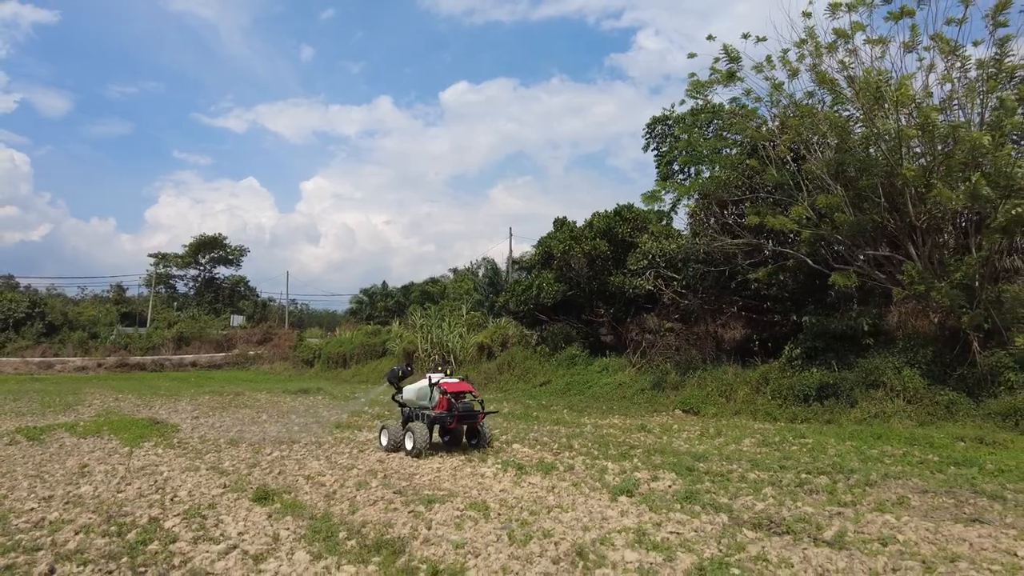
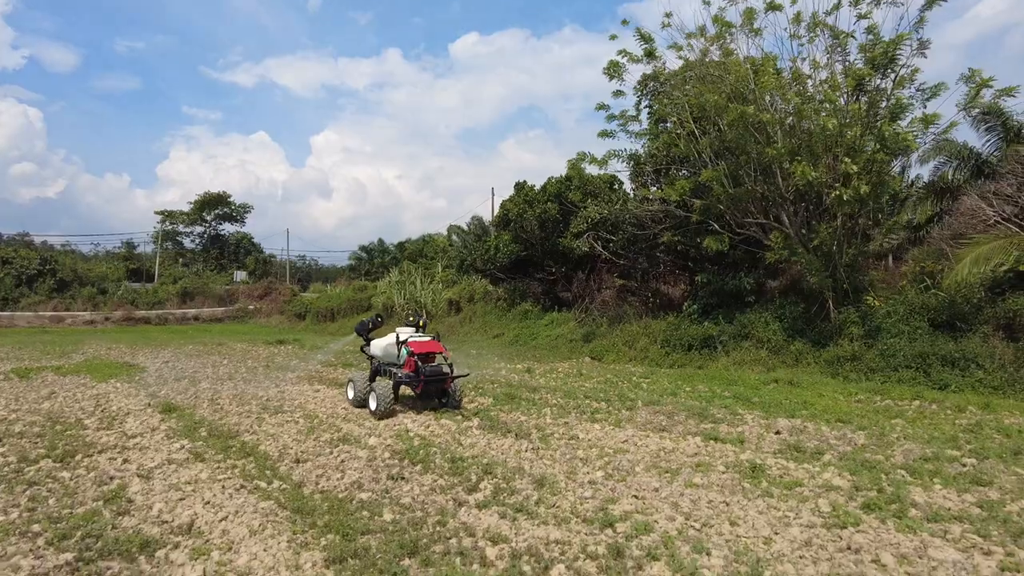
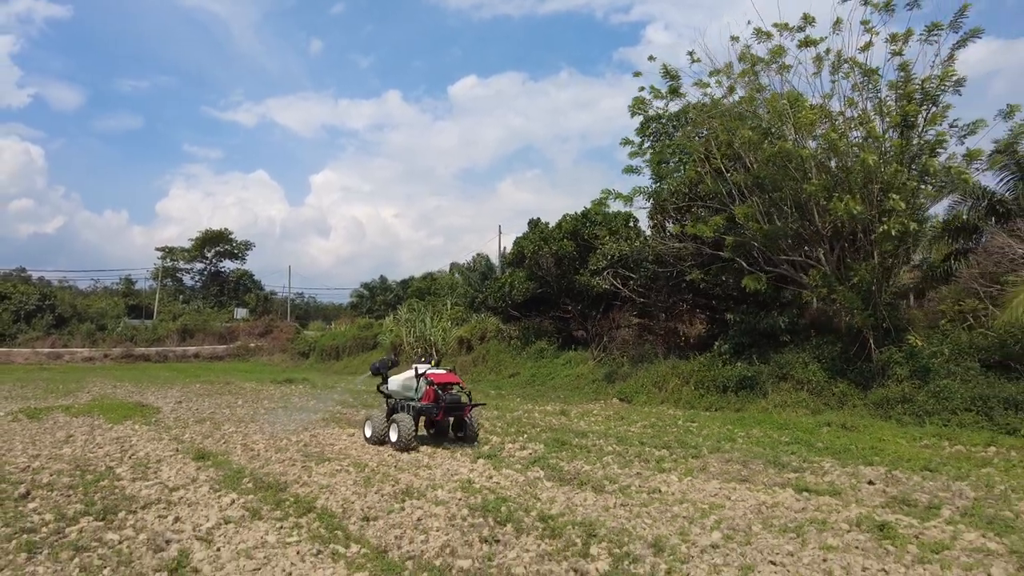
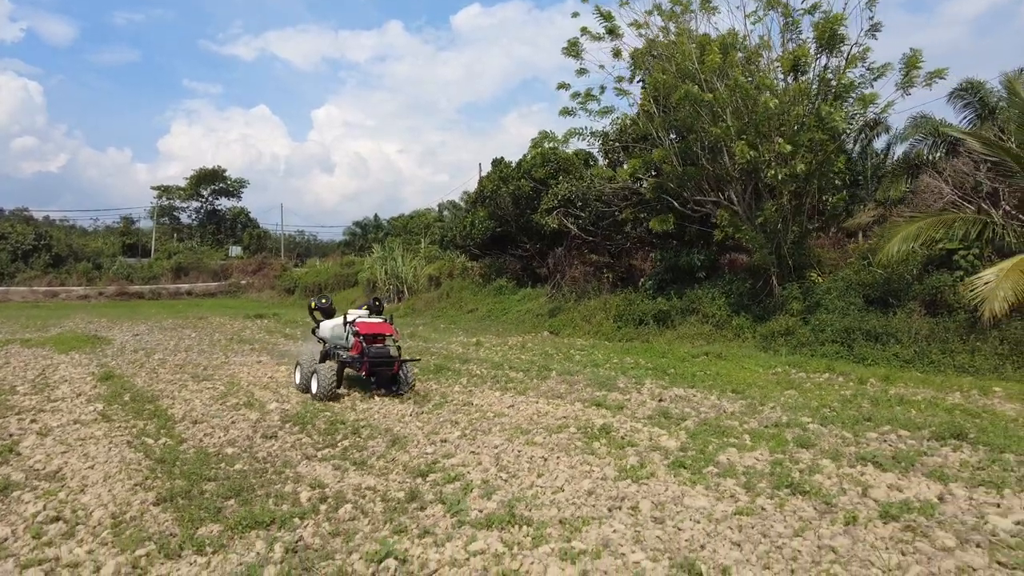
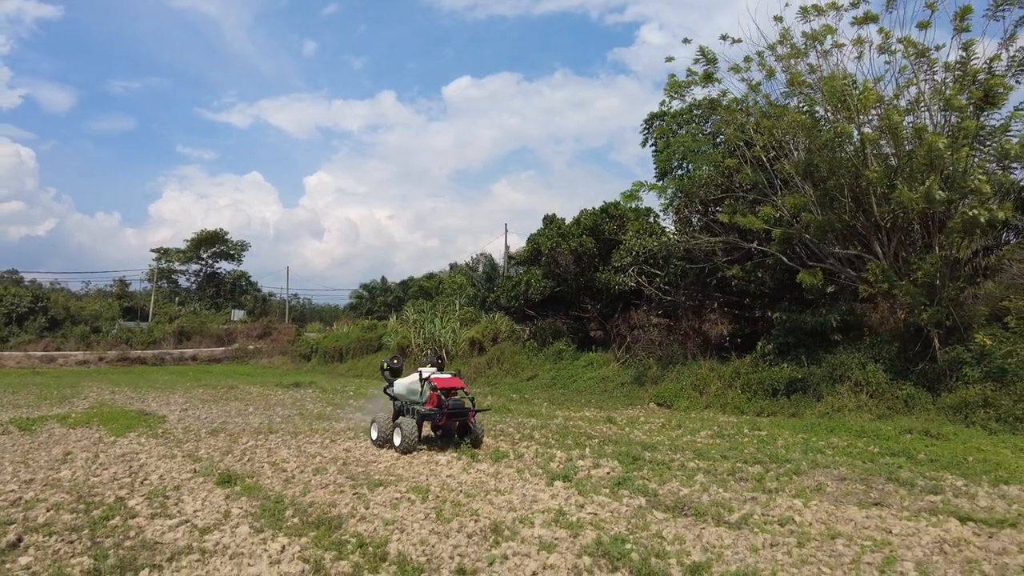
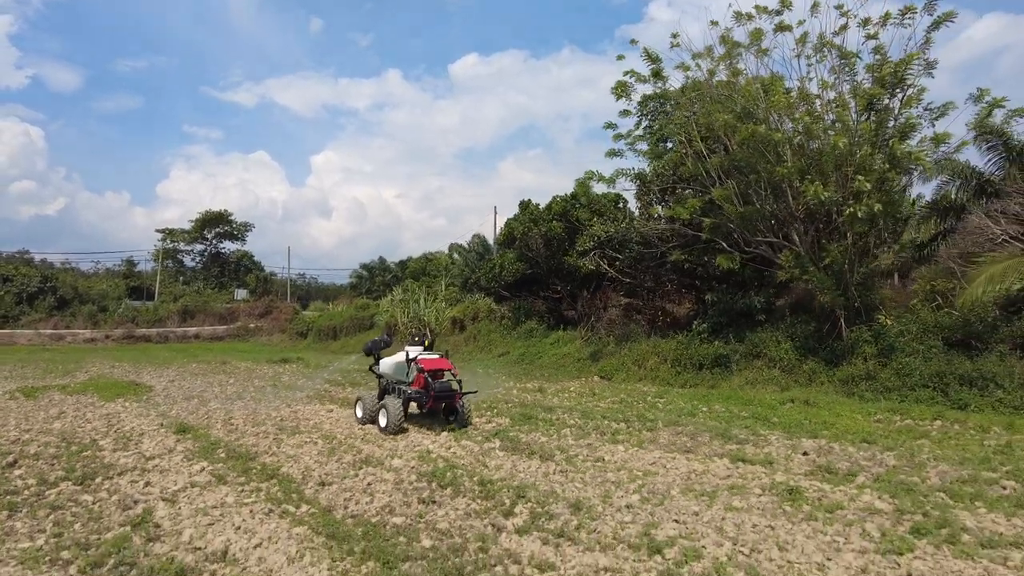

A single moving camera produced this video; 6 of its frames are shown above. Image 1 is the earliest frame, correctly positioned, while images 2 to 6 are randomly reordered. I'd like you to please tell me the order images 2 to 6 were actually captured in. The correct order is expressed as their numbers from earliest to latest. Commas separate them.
5, 3, 6, 2, 4
